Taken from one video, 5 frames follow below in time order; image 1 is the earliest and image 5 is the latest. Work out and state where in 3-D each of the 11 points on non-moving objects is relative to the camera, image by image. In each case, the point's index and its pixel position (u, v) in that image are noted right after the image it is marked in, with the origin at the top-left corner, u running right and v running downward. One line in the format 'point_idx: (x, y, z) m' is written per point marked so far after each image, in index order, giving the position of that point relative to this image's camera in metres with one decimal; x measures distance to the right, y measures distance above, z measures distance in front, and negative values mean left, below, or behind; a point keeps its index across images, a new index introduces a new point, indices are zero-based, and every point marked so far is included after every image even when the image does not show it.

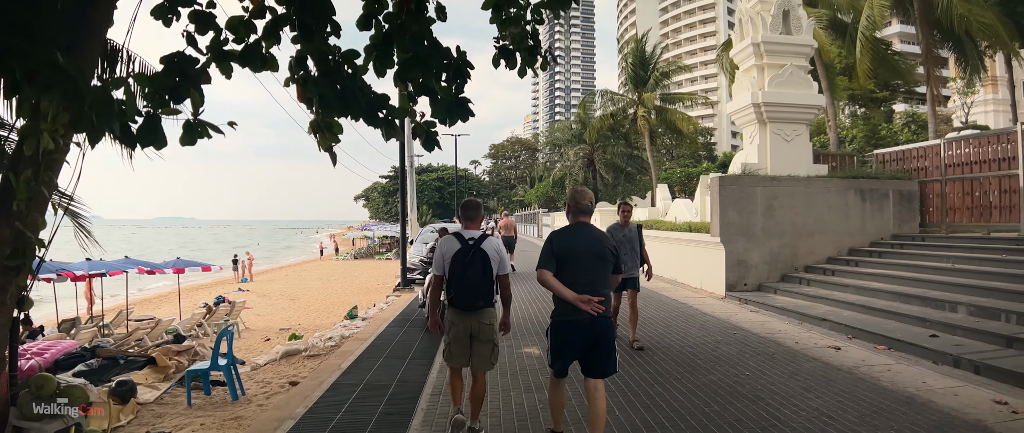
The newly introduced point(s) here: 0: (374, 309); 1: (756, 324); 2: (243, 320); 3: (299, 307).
0: (-1.3, -0.9, +8.9) m
1: (+2.1, -0.9, +7.9) m
2: (-4.4, -1.7, +14.9) m
3: (-4.3, -1.8, +18.8) m
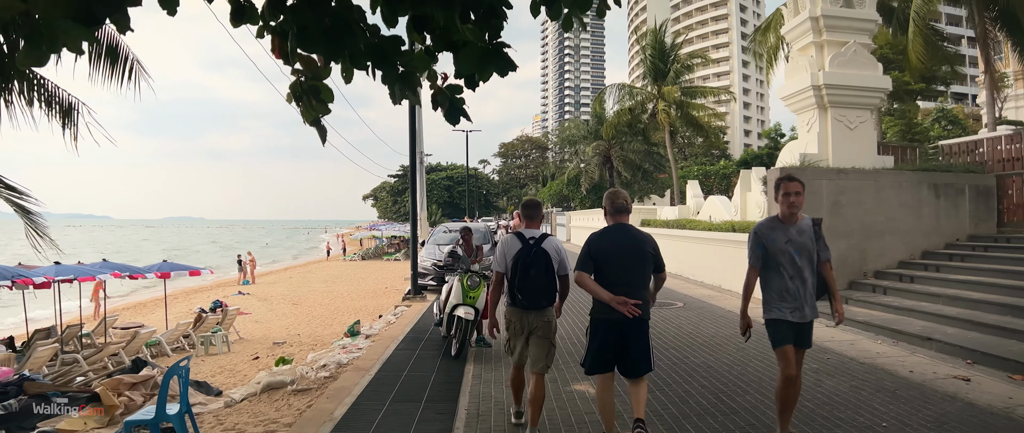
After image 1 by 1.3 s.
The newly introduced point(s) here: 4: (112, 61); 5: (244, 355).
0: (-1.1, -0.9, +7.5) m
1: (+2.3, -0.9, +6.5) m
2: (-4.1, -1.7, +13.6) m
3: (-4.0, -1.8, +17.4) m
4: (-2.6, +1.0, +5.9) m
5: (-2.7, -1.4, +9.3) m
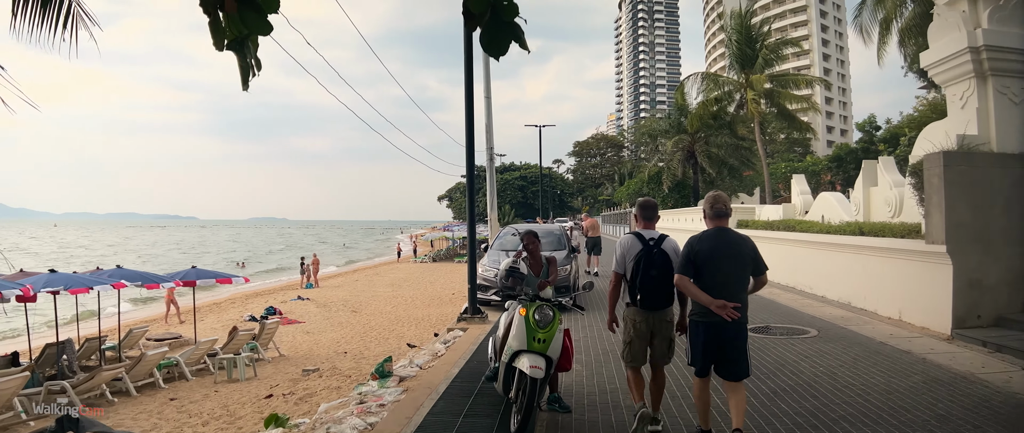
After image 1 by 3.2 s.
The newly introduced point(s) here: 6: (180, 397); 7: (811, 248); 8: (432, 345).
0: (-0.6, -0.9, +5.7) m
1: (+2.7, -0.9, +4.5) m
2: (-3.0, -1.7, +12.0) m
3: (-2.7, -1.8, +15.8) m
4: (-2.2, +1.0, +4.3) m
5: (-2.1, -1.4, +7.7) m
6: (-2.8, -1.5, +7.8) m
7: (+3.3, -0.3, +10.4) m
8: (-0.6, -0.9, +6.6) m
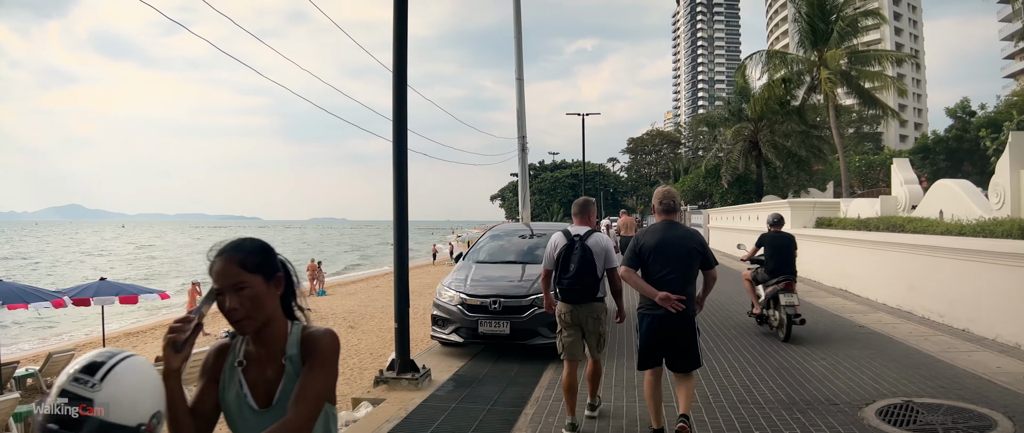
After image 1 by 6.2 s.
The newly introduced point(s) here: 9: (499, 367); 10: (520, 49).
0: (-0.9, -0.9, +2.9) m
1: (+2.4, -0.9, +1.4) m
2: (-2.9, -1.7, +9.3) m
3: (-2.3, -1.8, +13.1) m
4: (-2.5, +1.0, +1.6) m
5: (-2.2, -1.4, +4.9) m
6: (-2.9, -1.5, +5.1) m
7: (+3.3, -0.3, +7.3) m
8: (-0.8, -0.9, +3.8) m
9: (-0.1, -0.8, +4.7) m
10: (+0.1, +3.2, +17.6) m
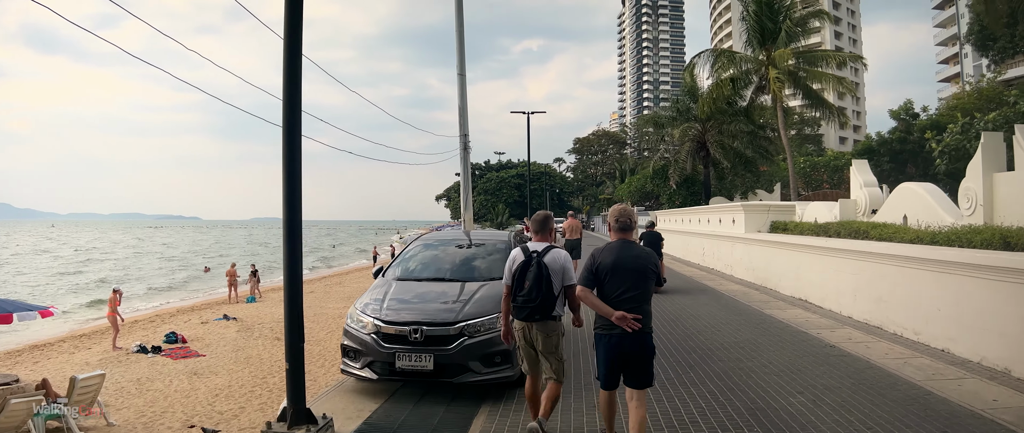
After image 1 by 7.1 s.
0: (-1.1, -0.9, +2.1) m
1: (+2.2, -0.9, +0.8) m
2: (-3.5, -1.7, +8.3) m
3: (-3.1, -1.8, +12.2) m
4: (-2.7, +1.0, +0.6) m
5: (-2.5, -1.4, +4.0) m
6: (-3.3, -1.5, +4.1) m
7: (+2.9, -0.4, +6.7) m
8: (-1.1, -0.9, +2.9) m
9: (-0.4, -0.8, +3.9) m
10: (-0.9, +3.1, +16.8) m
